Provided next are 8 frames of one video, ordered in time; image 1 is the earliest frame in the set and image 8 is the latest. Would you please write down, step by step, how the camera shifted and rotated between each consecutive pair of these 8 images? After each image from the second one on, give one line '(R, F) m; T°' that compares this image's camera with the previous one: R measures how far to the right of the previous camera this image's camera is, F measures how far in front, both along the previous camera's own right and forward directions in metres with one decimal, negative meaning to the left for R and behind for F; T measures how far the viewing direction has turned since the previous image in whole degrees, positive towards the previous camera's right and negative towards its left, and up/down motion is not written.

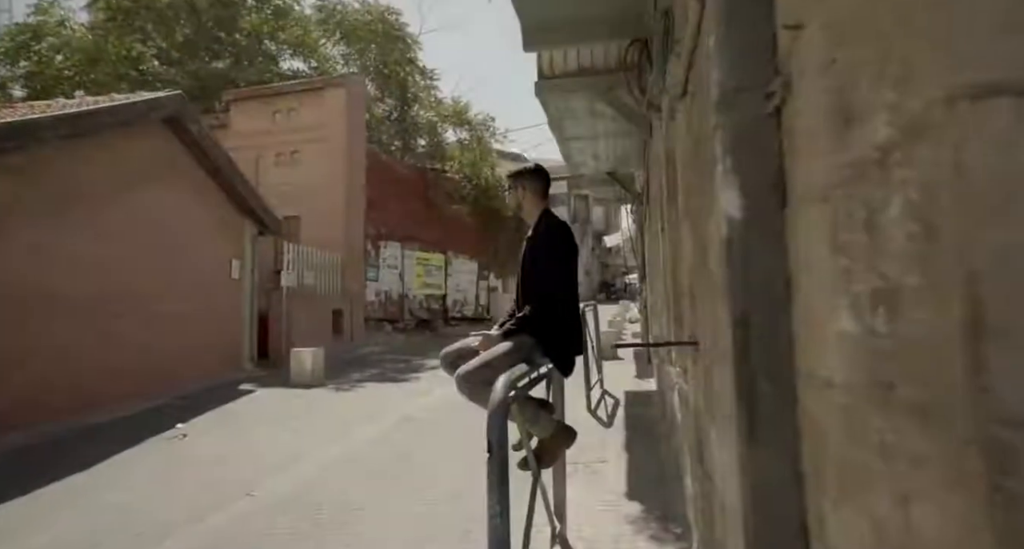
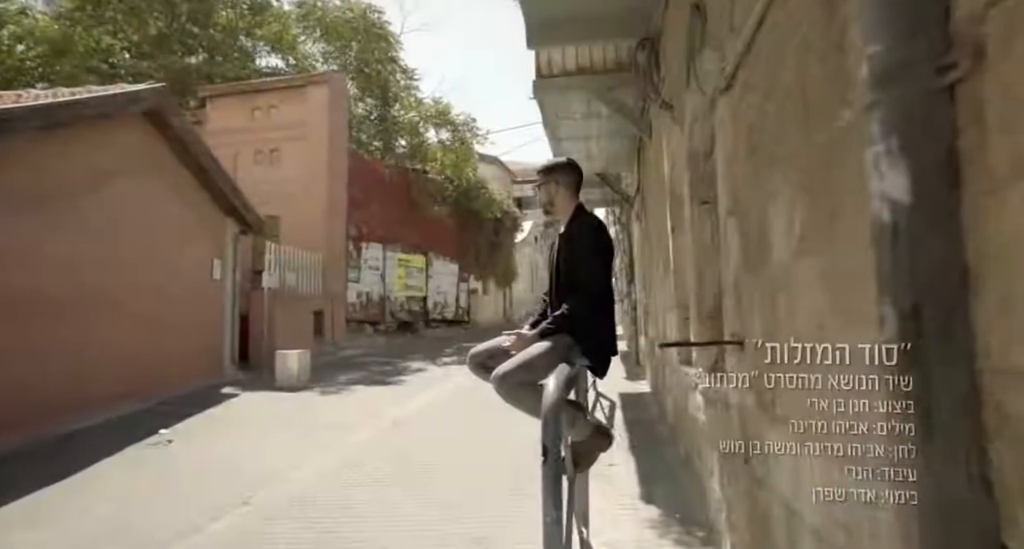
(-0.3, +0.1) m; +2°
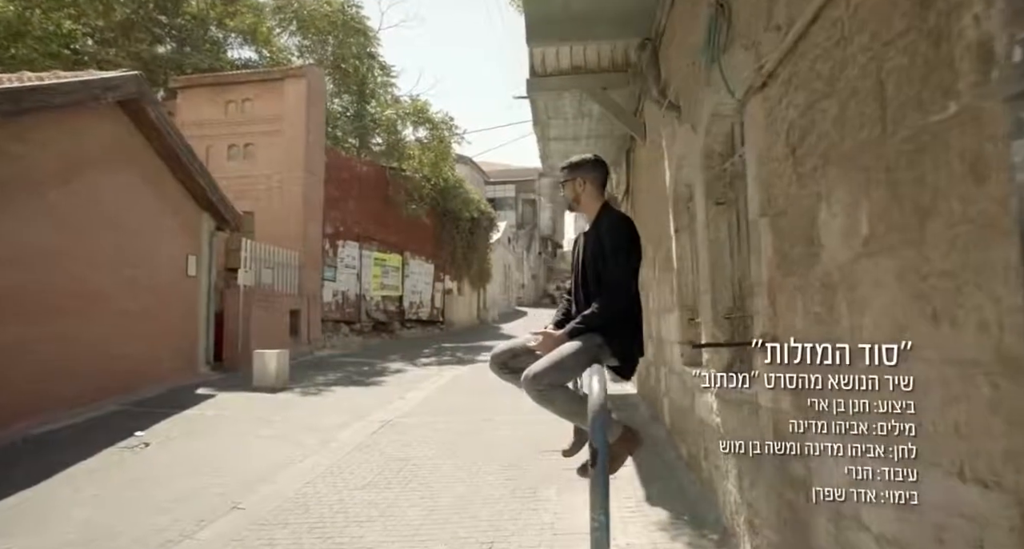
(-0.3, +0.1) m; +3°
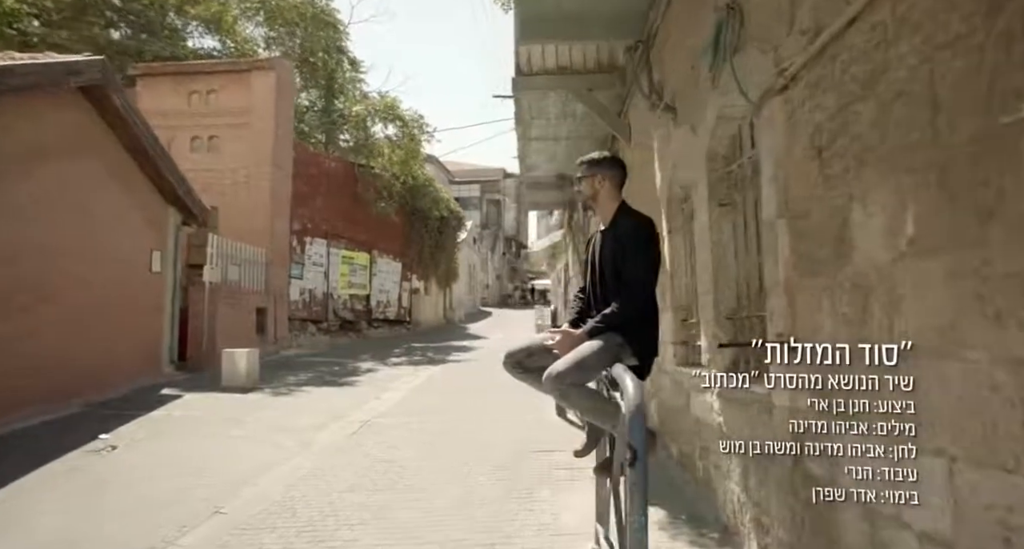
(-0.3, +0.1) m; +4°
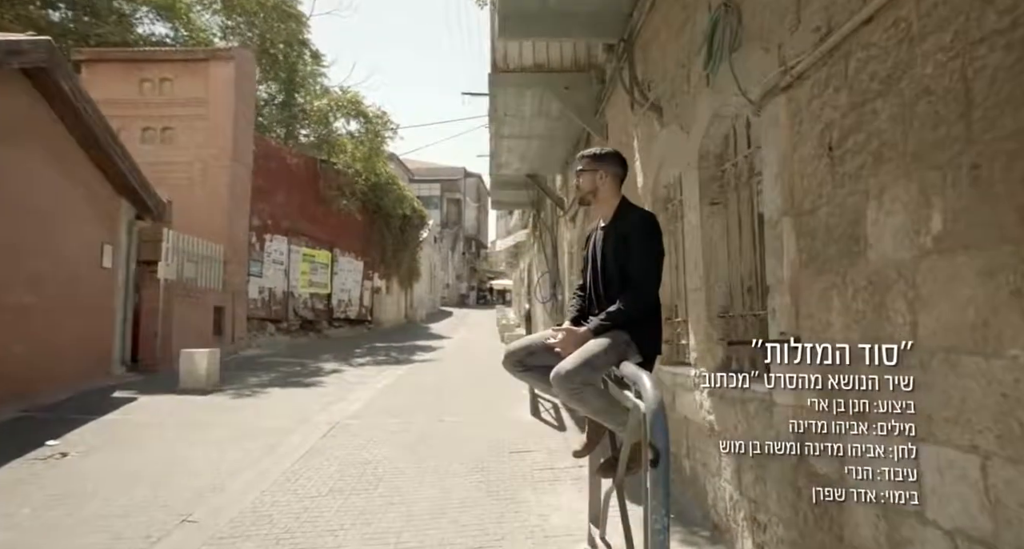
(-0.2, +0.1) m; +4°
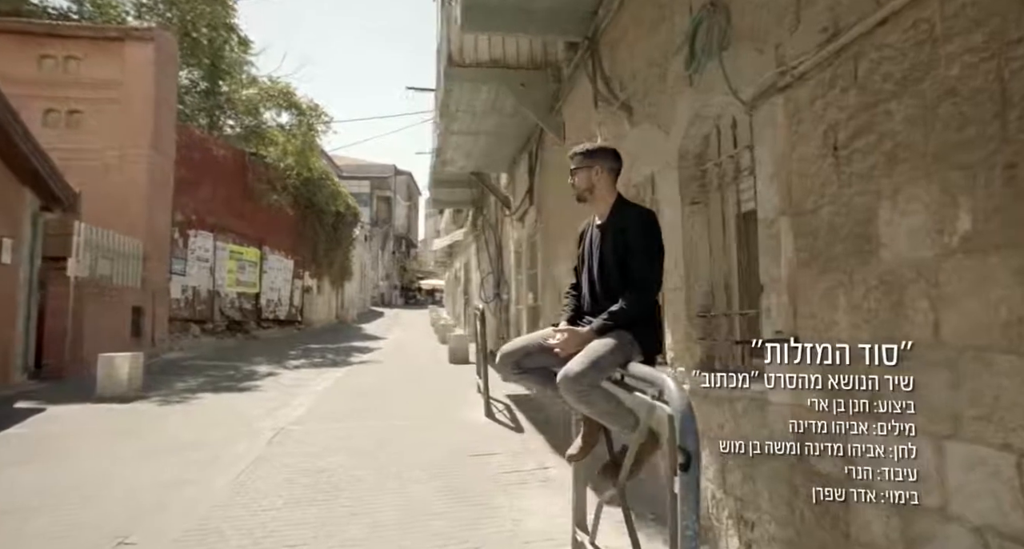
(-0.3, +0.2) m; +7°
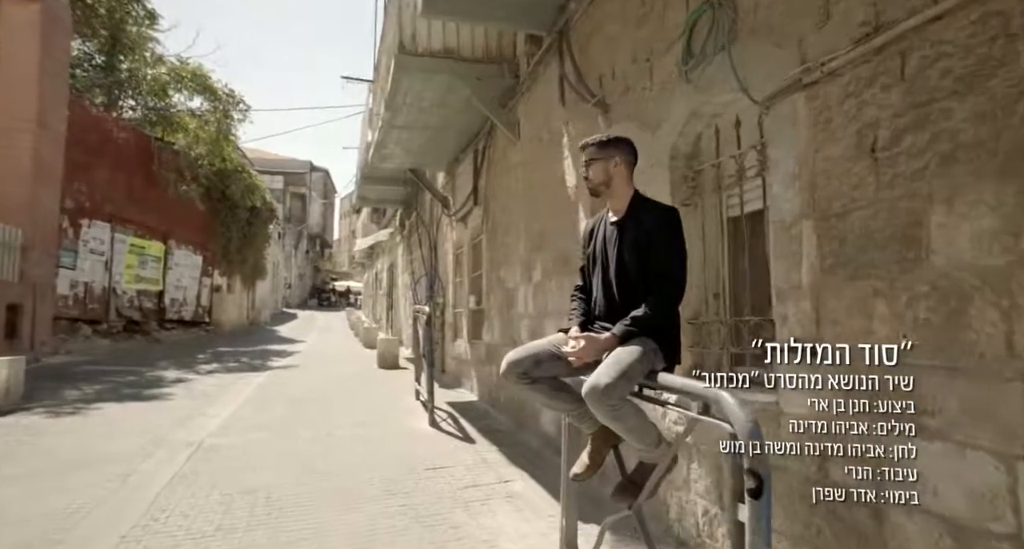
(-0.4, +0.3) m; +8°
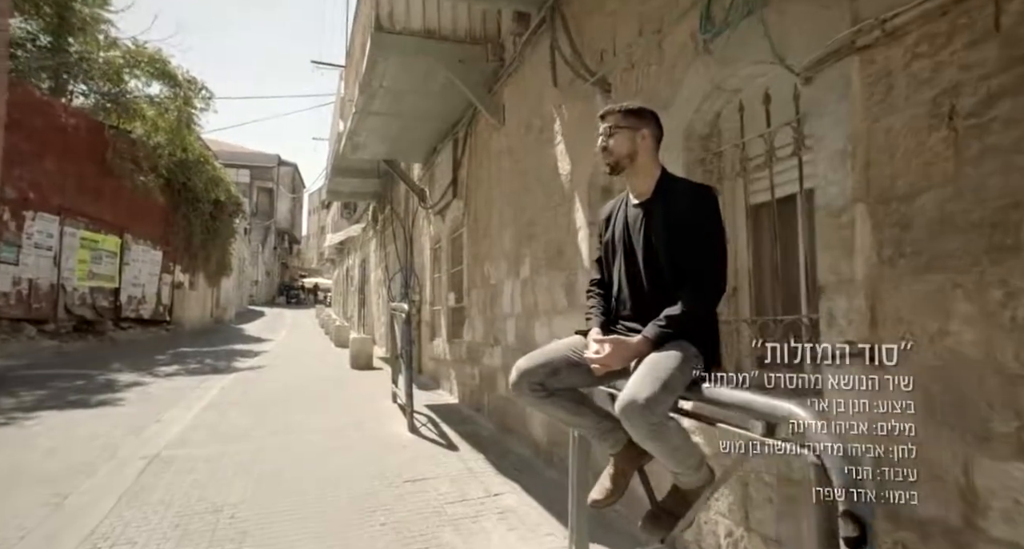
(-0.1, +0.4) m; +3°
